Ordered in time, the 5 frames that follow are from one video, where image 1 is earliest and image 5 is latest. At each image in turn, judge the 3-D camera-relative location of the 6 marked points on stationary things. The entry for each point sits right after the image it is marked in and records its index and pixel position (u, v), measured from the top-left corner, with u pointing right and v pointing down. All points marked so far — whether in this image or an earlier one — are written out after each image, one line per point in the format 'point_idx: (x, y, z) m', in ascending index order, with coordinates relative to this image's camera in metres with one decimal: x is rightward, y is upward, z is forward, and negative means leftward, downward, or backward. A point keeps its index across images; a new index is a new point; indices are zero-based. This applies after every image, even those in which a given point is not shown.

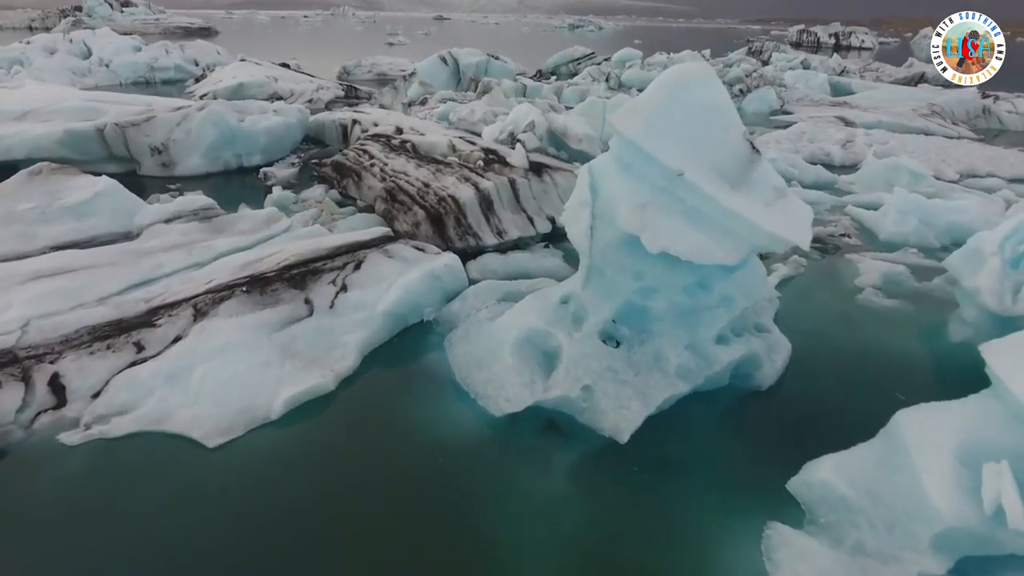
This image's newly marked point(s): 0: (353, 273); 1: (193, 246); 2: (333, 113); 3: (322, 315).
0: (-1.0, +0.1, +4.2) m
1: (-2.3, +0.3, +4.7) m
2: (-2.5, +2.5, +9.3) m
3: (-1.1, -0.2, +3.9) m
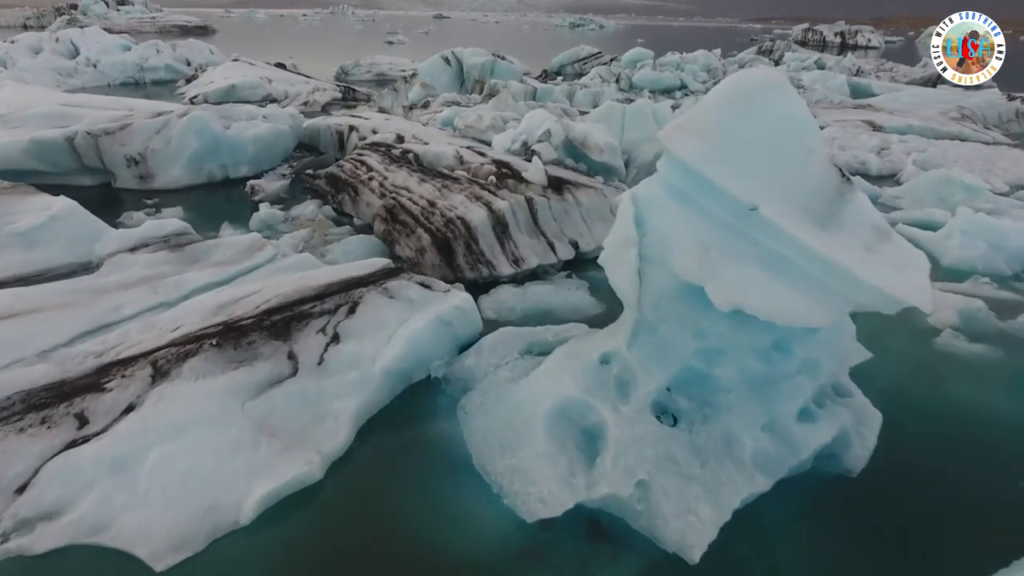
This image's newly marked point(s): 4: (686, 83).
0: (-0.9, -0.2, +3.5) m
1: (-2.2, 0.0, +4.0) m
2: (-2.4, +2.2, +8.6) m
3: (-1.0, -0.4, +3.2) m
4: (+3.8, +4.5, +14.3) m
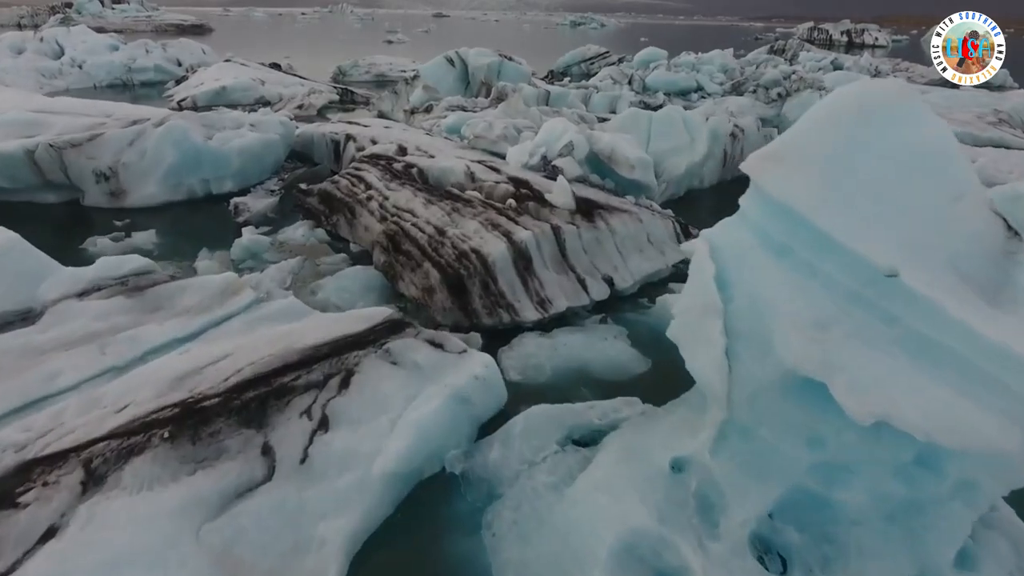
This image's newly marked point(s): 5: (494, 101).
0: (-0.7, -0.5, +2.8) m
1: (-2.0, -0.3, +3.3) m
2: (-2.3, +2.0, +7.9) m
3: (-0.8, -0.7, +2.4) m
4: (+4.0, +4.2, +13.6) m
5: (-0.3, +2.8, +9.8) m
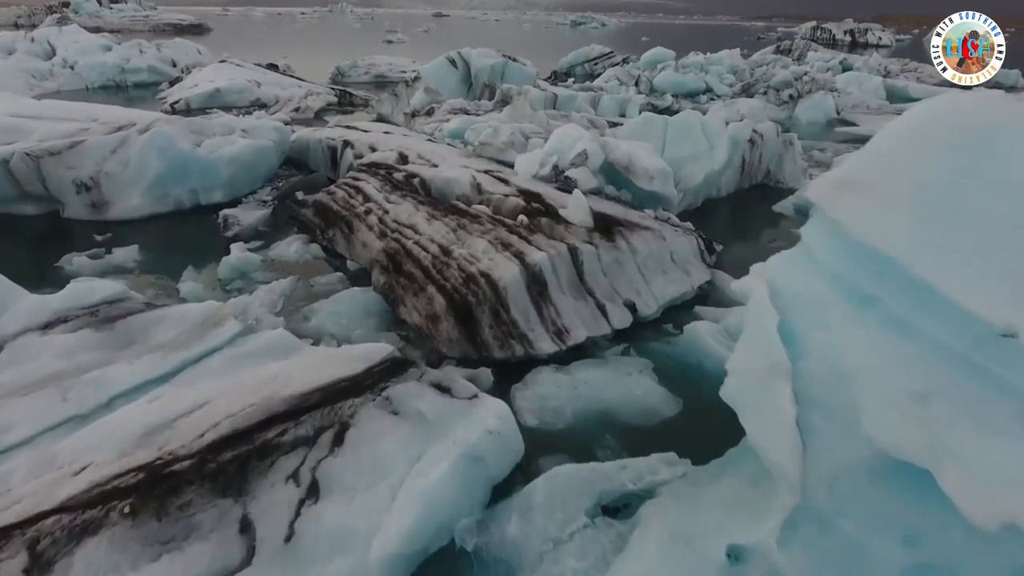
0: (-0.7, -0.6, +2.4) m
1: (-1.9, -0.4, +2.9) m
2: (-2.2, +1.8, +7.5) m
3: (-0.8, -0.9, +2.1) m
4: (+4.0, +4.1, +13.2) m
5: (-0.2, +2.6, +9.4) m
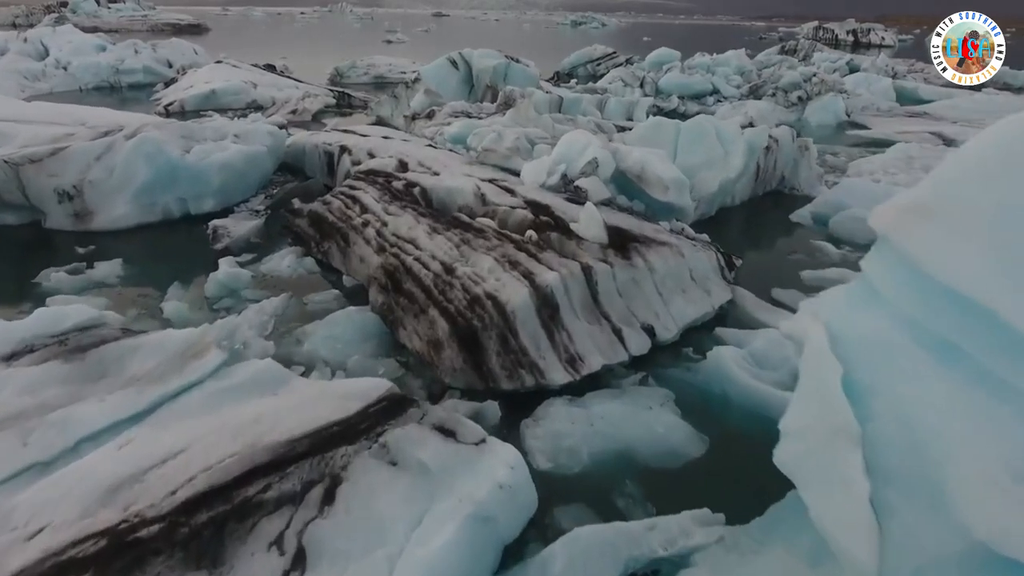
0: (-0.6, -0.7, +2.1) m
1: (-1.9, -0.5, +2.6) m
2: (-2.2, +1.7, +7.2) m
3: (-0.7, -1.0, +1.8) m
4: (+4.1, +4.0, +12.9) m
5: (-0.2, +2.5, +9.1) m
